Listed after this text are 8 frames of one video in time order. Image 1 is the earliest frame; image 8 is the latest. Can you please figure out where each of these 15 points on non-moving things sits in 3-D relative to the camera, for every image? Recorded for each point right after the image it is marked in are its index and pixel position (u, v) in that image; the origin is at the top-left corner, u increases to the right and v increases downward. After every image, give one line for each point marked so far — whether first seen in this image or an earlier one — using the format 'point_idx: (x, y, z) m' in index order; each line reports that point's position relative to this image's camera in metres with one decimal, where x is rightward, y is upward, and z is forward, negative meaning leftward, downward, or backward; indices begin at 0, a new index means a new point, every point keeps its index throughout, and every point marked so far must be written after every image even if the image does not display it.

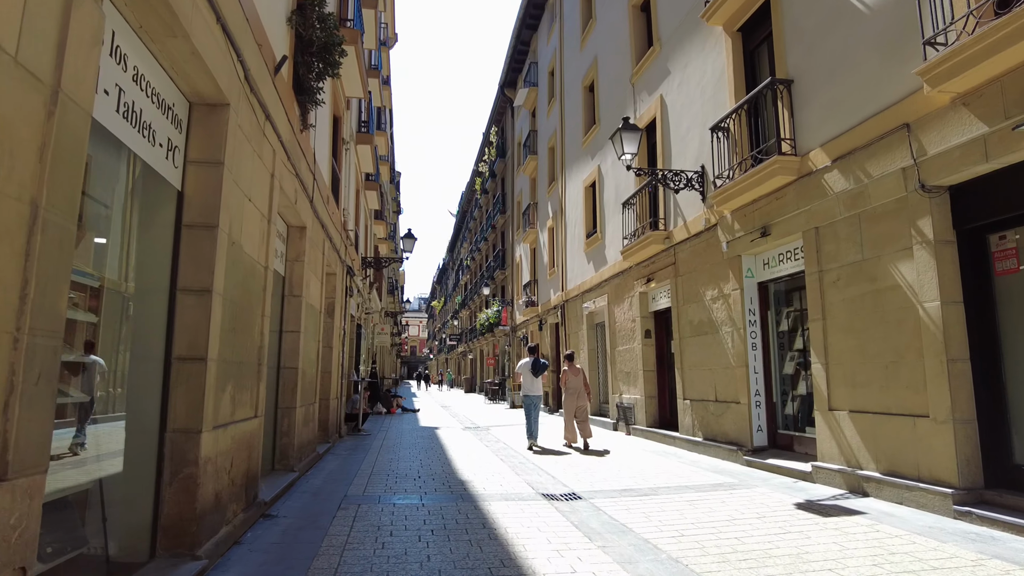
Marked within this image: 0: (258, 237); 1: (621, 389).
0: (-2.0, +0.4, +5.0) m
1: (+2.1, -2.0, +12.2) m
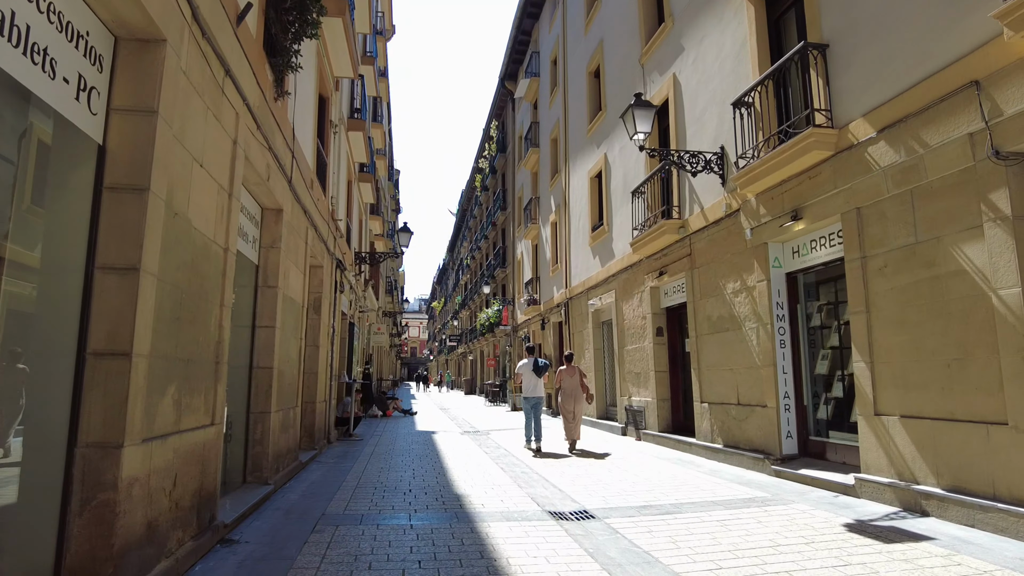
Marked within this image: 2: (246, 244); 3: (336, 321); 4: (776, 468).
0: (-2.0, +0.5, +4.2) m
1: (+2.2, -1.9, +11.5) m
2: (-2.5, +0.4, +5.8) m
3: (-3.1, -0.6, +11.1) m
4: (+2.9, -2.0, +6.8) m
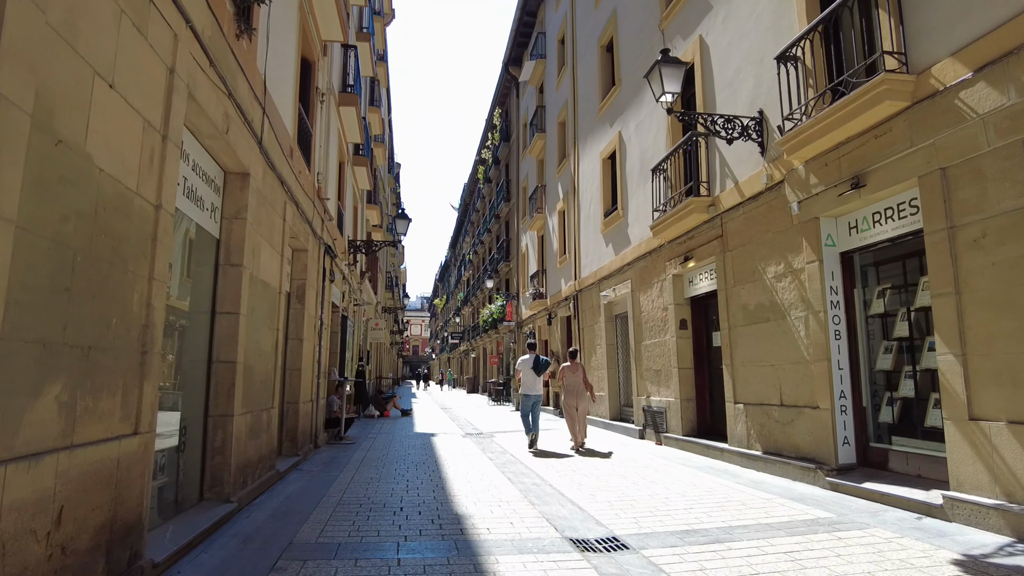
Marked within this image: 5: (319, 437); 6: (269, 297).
0: (-1.9, +0.7, +3.2) m
1: (+2.3, -1.7, +10.4) m
2: (-2.4, +0.6, +4.7) m
3: (-3.0, -0.4, +10.1) m
4: (+3.0, -1.8, +5.8) m
5: (-2.9, -2.3, +9.5) m
6: (-2.4, -0.1, +6.3) m
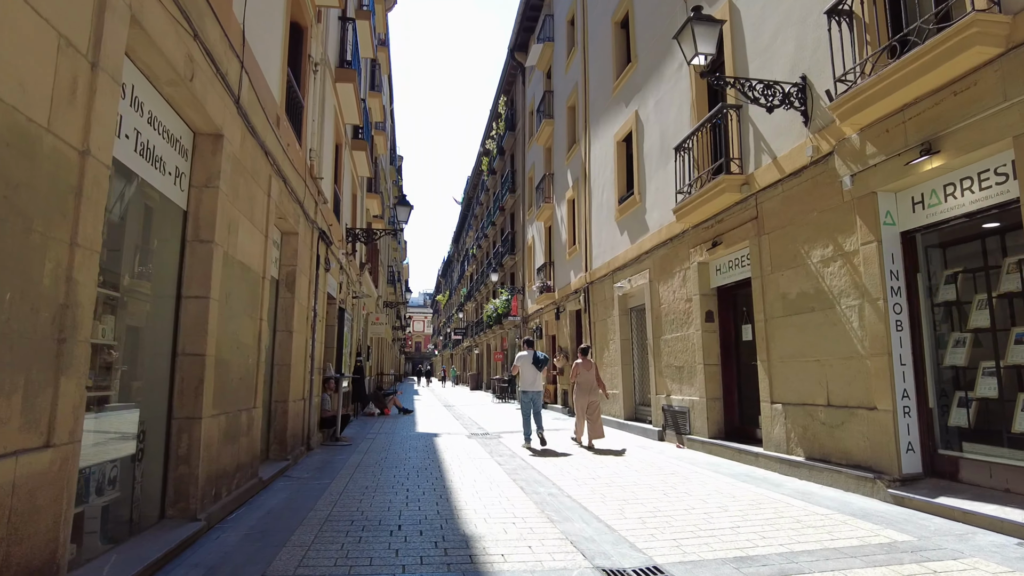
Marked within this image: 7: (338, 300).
0: (-1.8, +0.8, +2.5) m
1: (+2.4, -1.5, +9.7) m
2: (-2.2, +0.7, +4.0) m
3: (-2.9, -0.3, +9.3) m
4: (+3.1, -1.7, +5.0) m
5: (-2.8, -2.1, +8.8) m
6: (-2.3, +0.1, +5.5) m
7: (-3.2, -0.2, +11.5) m
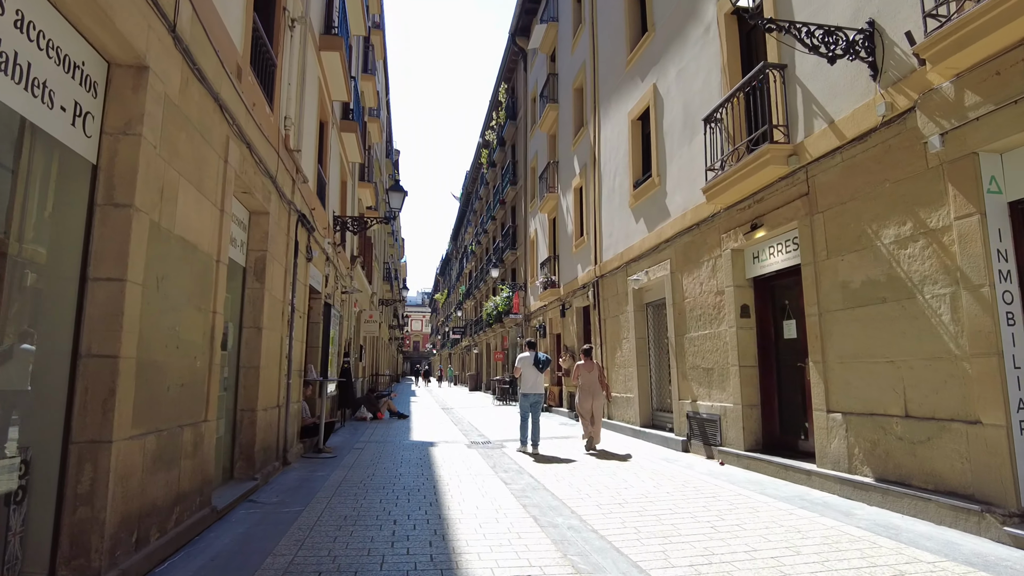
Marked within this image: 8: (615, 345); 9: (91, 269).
0: (-1.7, +0.9, +1.4) m
1: (+2.5, -1.4, +8.6) m
2: (-2.2, +0.8, +2.9) m
3: (-2.8, -0.1, +8.2) m
4: (+3.2, -1.5, +3.9) m
5: (-2.7, -2.0, +7.7) m
6: (-2.2, +0.2, +4.4) m
7: (-3.1, -0.1, +10.4) m
8: (+2.0, -1.1, +12.0) m
9: (-2.2, +0.1, +3.3) m
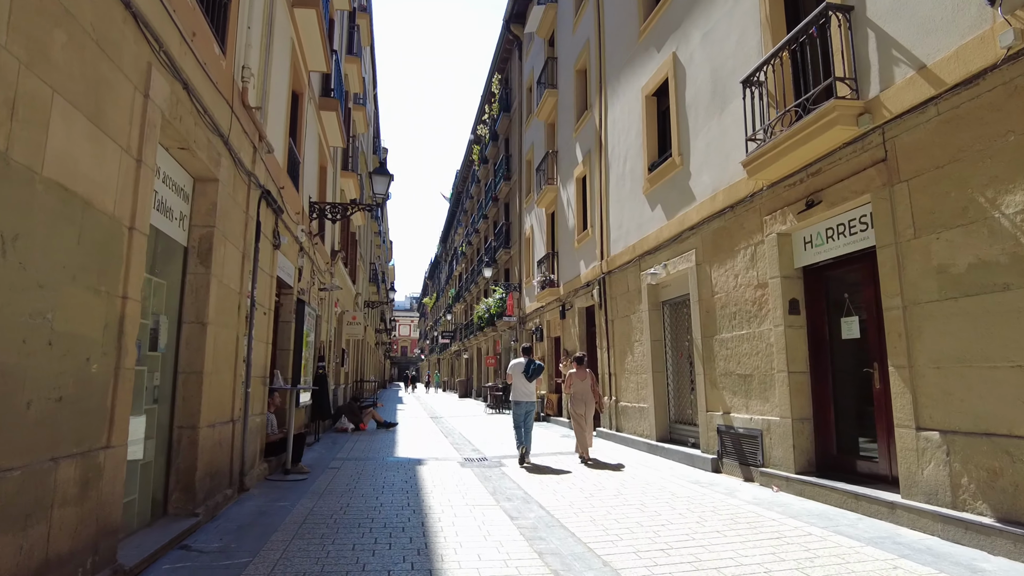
0: (-1.5, +1.1, +0.1) m
1: (+2.5, -1.3, +7.4) m
2: (-2.0, +1.0, +1.6) m
3: (-2.8, 0.0, +6.9) m
4: (+3.3, -1.4, +2.7) m
5: (-2.7, -1.9, +6.4) m
6: (-2.1, +0.3, +3.2) m
7: (-3.1, 0.0, +9.1) m
8: (+1.9, -1.0, +10.8) m
9: (-2.1, +0.2, +2.0) m
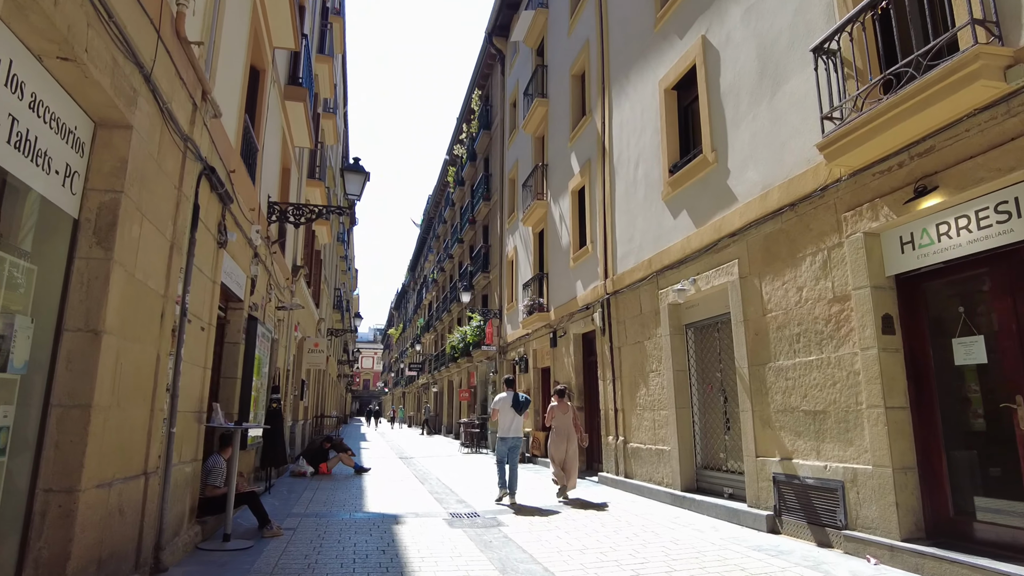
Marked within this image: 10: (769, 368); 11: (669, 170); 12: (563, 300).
0: (-1.0, +1.4, -1.4) m
1: (+2.6, -1.5, +5.9) m
2: (-1.6, +1.2, 0.0) m
3: (-2.6, -0.1, +5.3) m
4: (+3.6, -1.3, +1.3) m
5: (-2.5, -1.9, +4.6) m
6: (-1.8, +0.4, +1.5) m
7: (-3.1, -0.2, +7.4) m
8: (+1.8, -1.4, +9.3) m
9: (-1.6, +0.5, +0.4) m
10: (+2.6, -0.8, +6.3) m
11: (+2.1, +1.6, +8.4) m
12: (+1.0, -0.2, +12.7) m
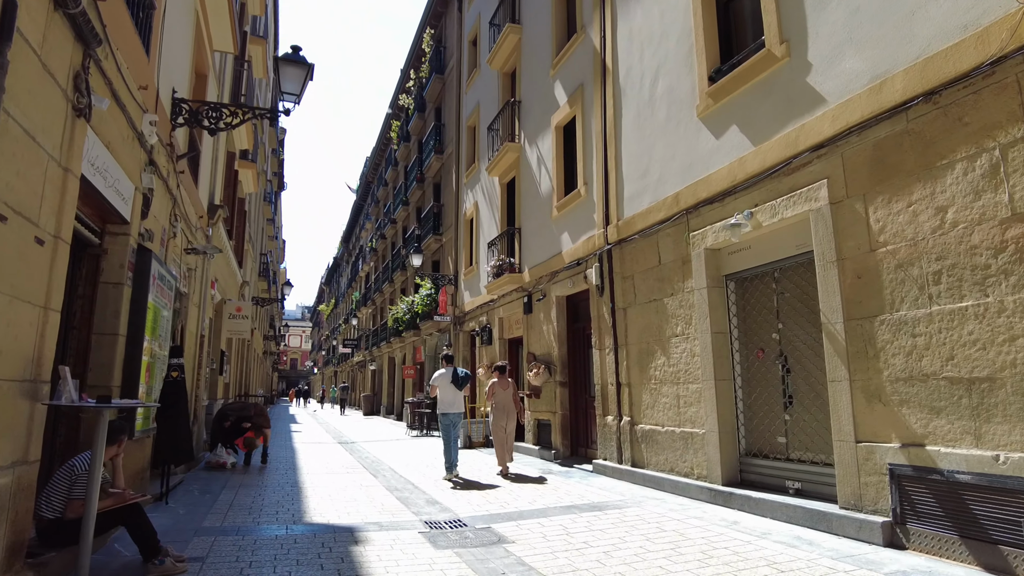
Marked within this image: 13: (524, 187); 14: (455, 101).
0: (0.0, +1.7, -3.5) m
1: (+2.8, -0.9, +4.2) m
2: (-0.7, +1.6, -2.1) m
3: (-2.3, +0.5, +3.0) m
4: (+4.3, -0.9, -0.2) m
5: (-2.2, -1.3, +2.4) m
6: (-1.1, +0.9, -0.6) m
7: (-3.1, +0.5, +5.1) m
8: (+1.7, -0.7, +7.5) m
9: (-0.8, +0.9, -1.8) m
10: (+2.7, -0.2, +4.6) m
11: (+2.1, +2.2, +6.5) m
12: (+0.5, +0.5, +10.8) m
13: (+0.3, +1.9, +11.7) m
14: (-1.5, +5.1, +17.2) m
